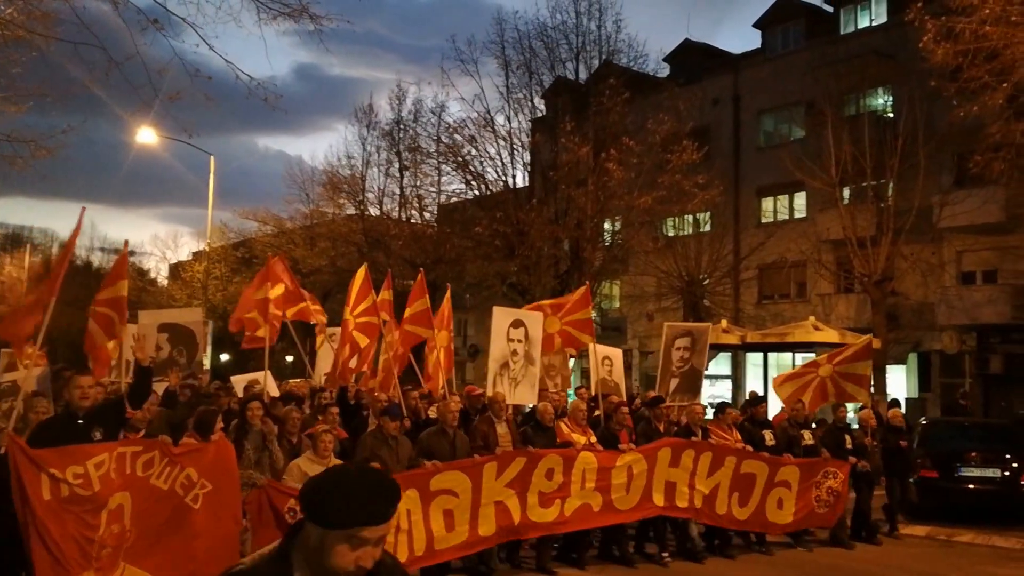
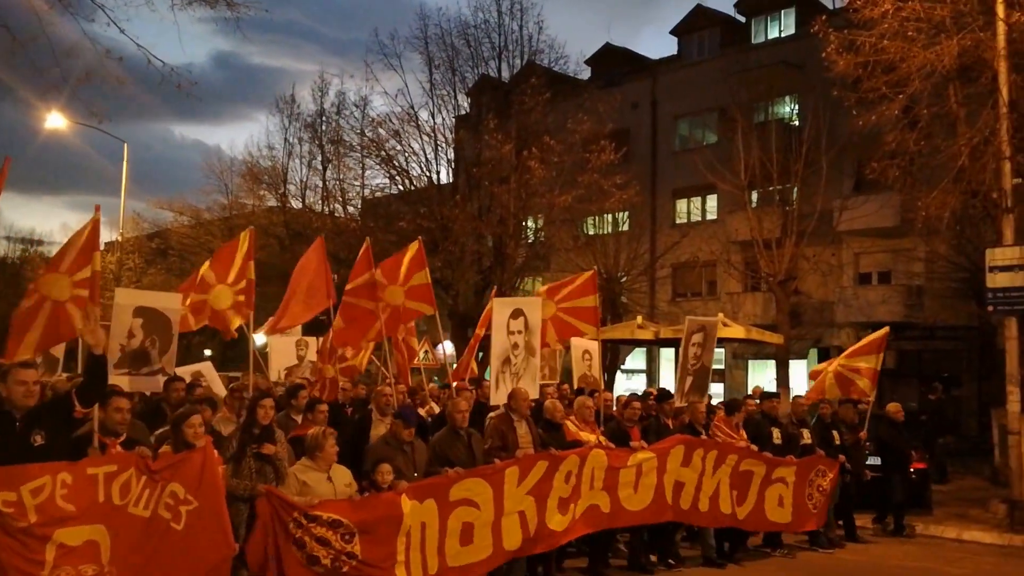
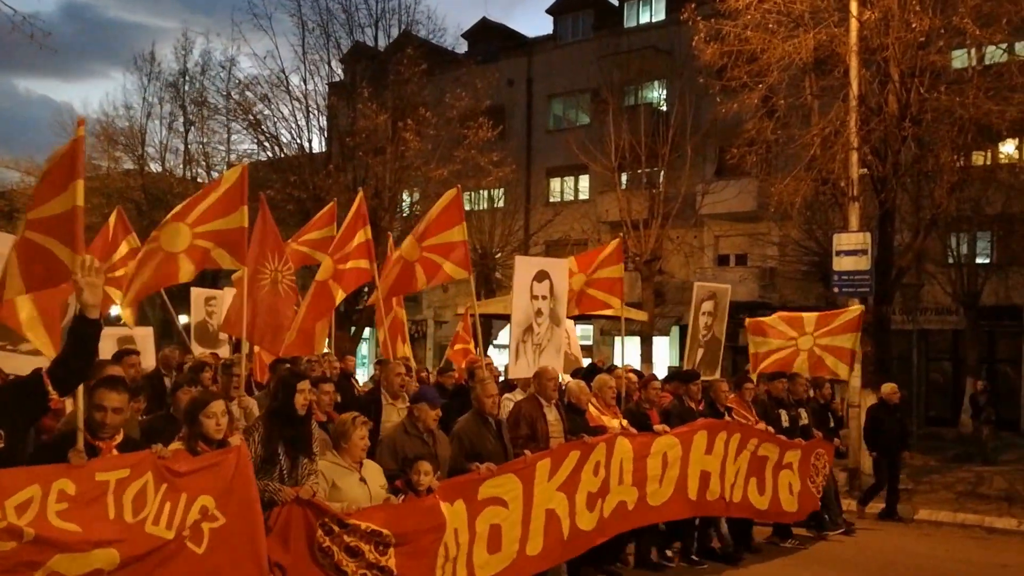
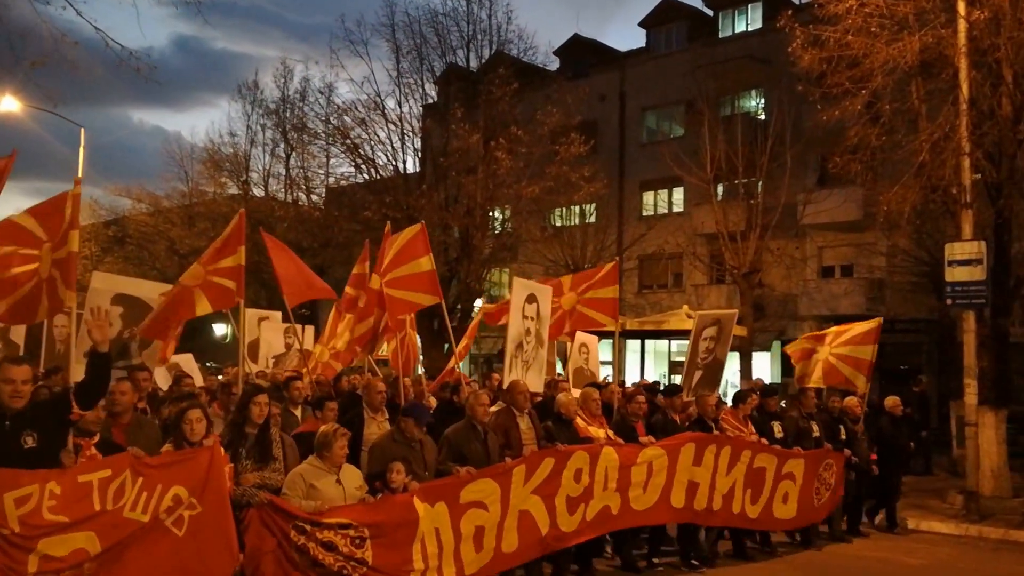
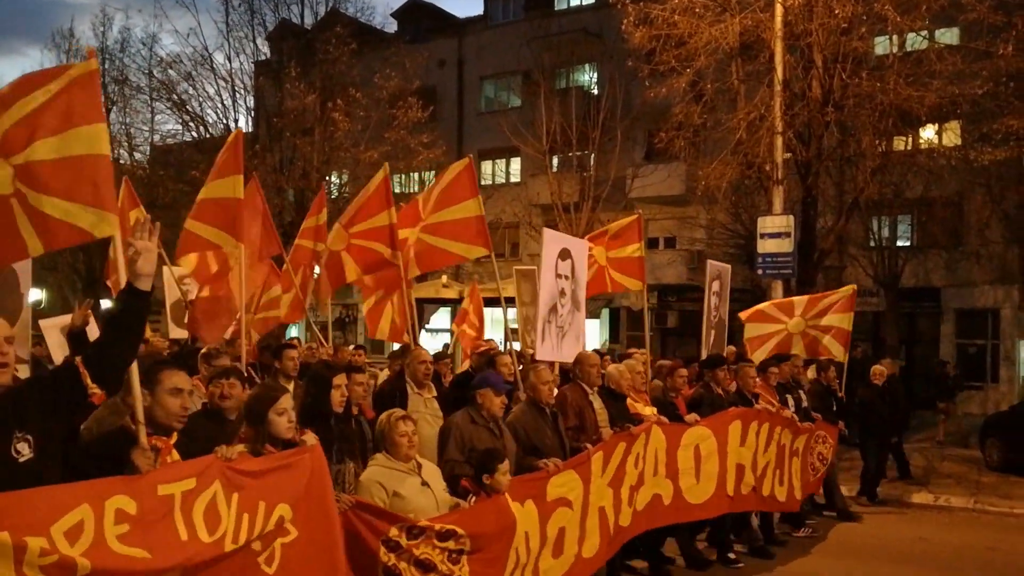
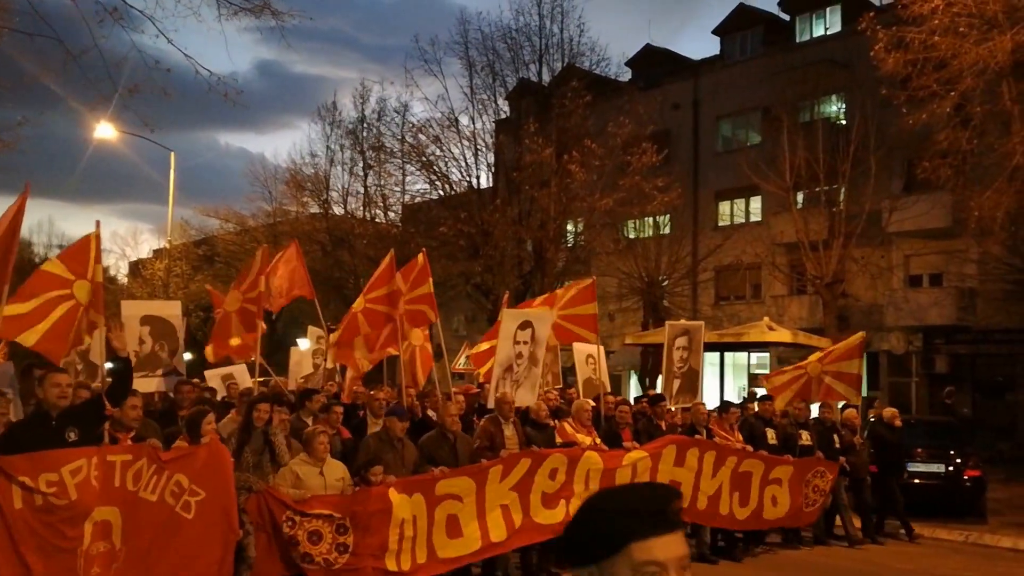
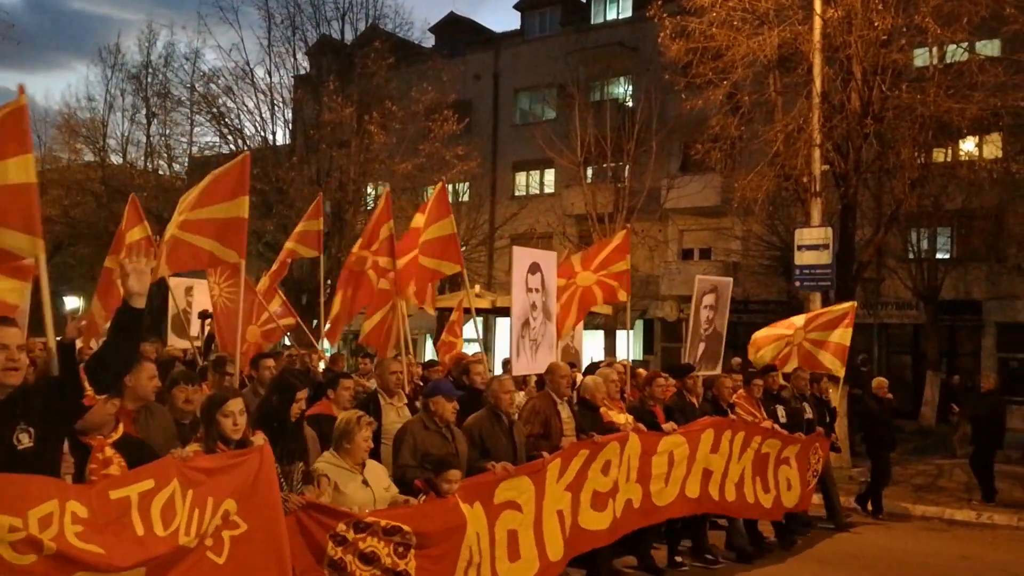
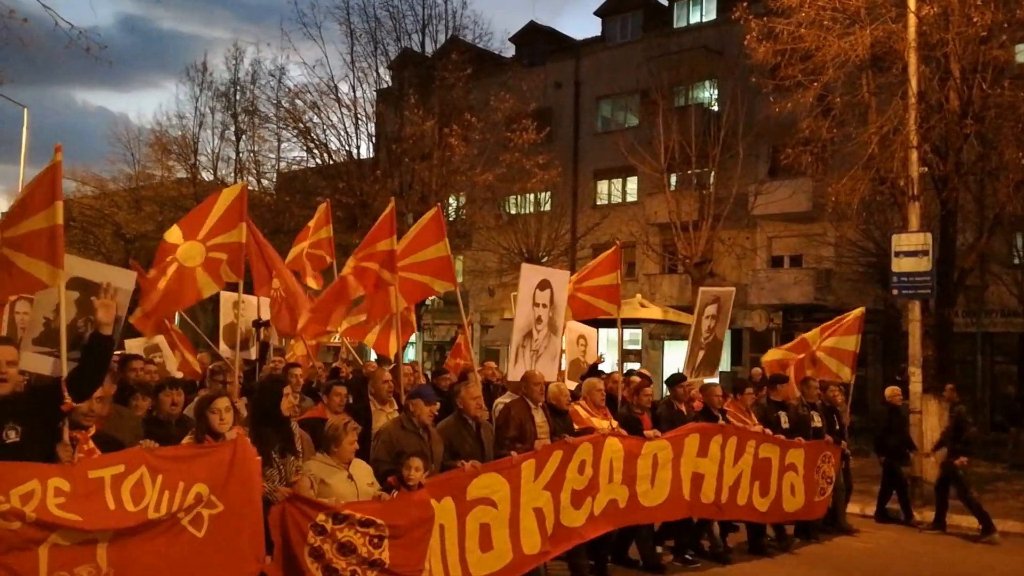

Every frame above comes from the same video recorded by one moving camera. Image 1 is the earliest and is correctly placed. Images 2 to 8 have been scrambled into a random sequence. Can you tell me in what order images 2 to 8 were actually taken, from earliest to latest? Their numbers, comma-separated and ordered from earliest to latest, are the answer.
6, 2, 4, 8, 3, 7, 5
